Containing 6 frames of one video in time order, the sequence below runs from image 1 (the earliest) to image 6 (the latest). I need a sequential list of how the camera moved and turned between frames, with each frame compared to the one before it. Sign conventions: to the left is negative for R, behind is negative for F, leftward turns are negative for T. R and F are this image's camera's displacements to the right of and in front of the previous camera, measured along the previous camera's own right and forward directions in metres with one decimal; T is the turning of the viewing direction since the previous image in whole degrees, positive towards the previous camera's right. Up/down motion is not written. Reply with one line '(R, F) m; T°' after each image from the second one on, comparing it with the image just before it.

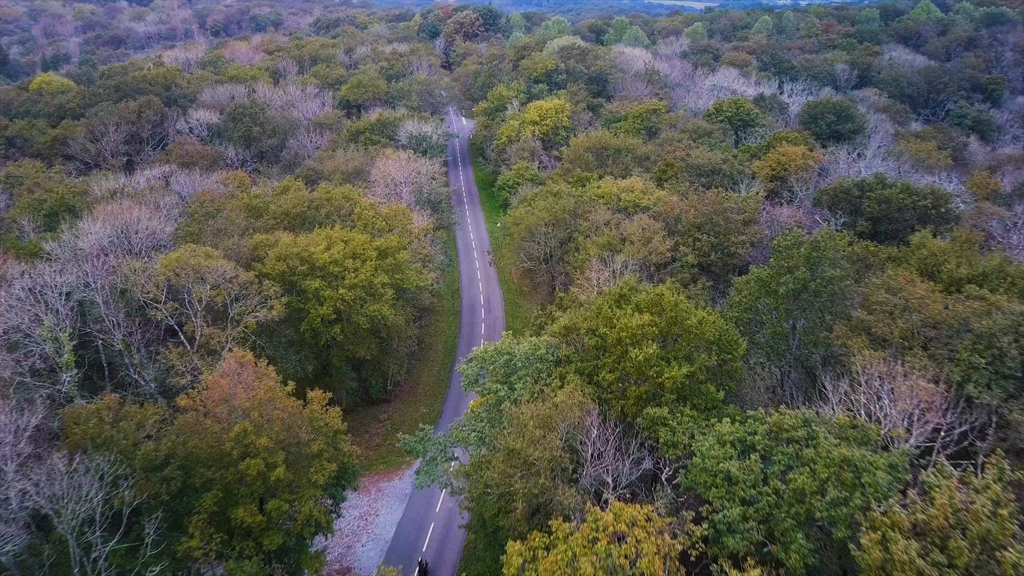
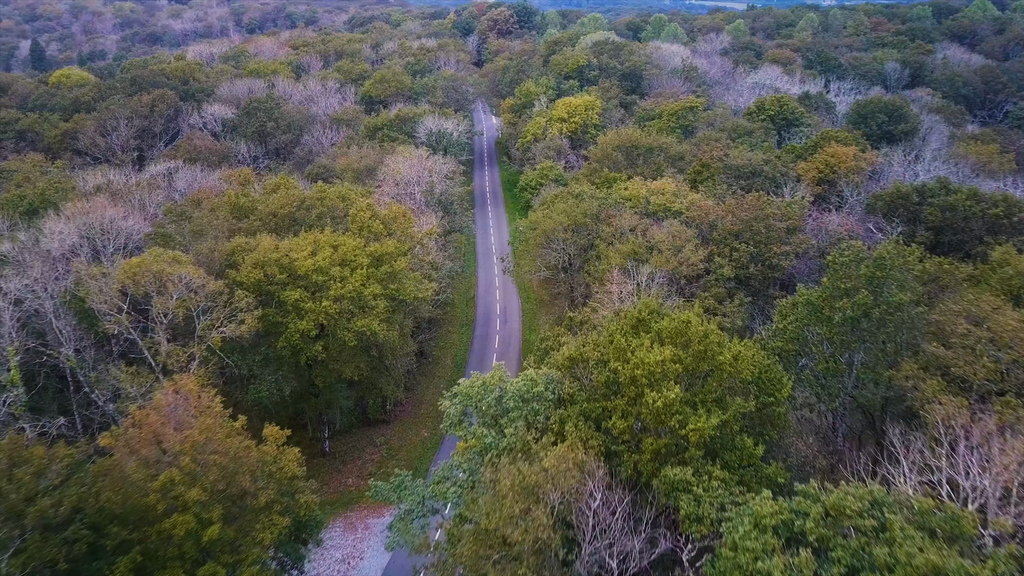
(+1.0, +4.0) m; -3°
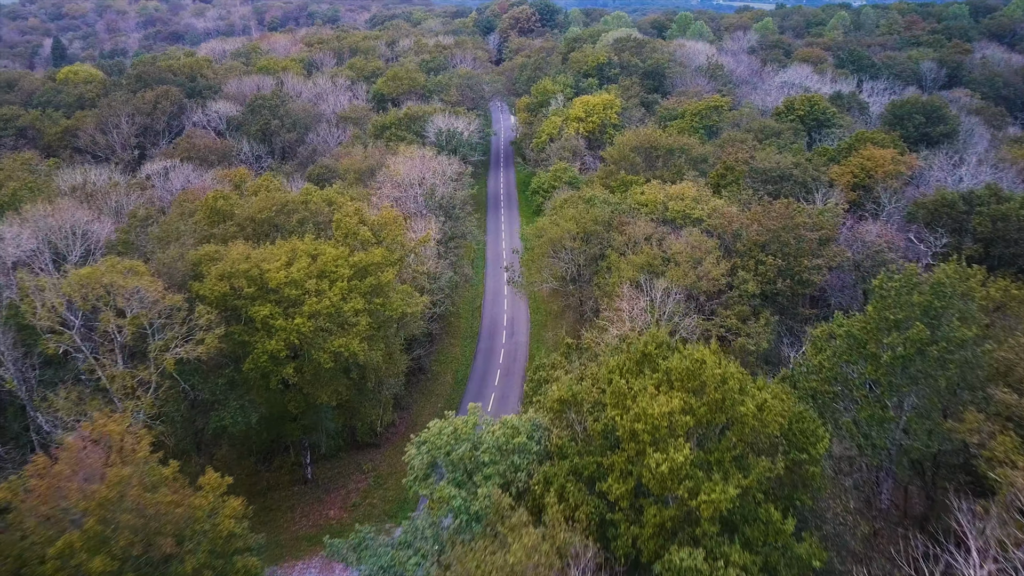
(+0.9, +3.1) m; -2°
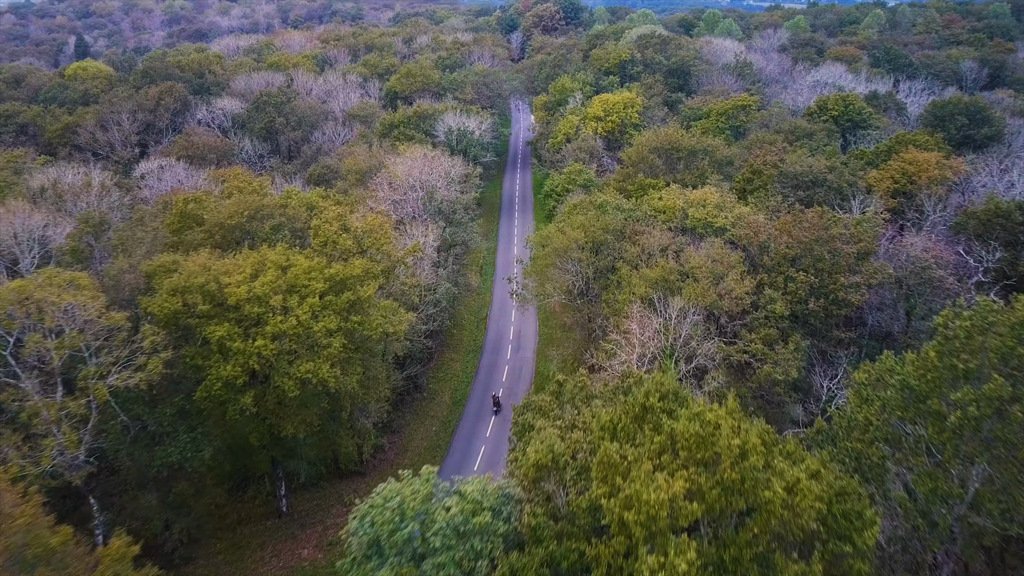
(+0.9, +3.2) m; -2°
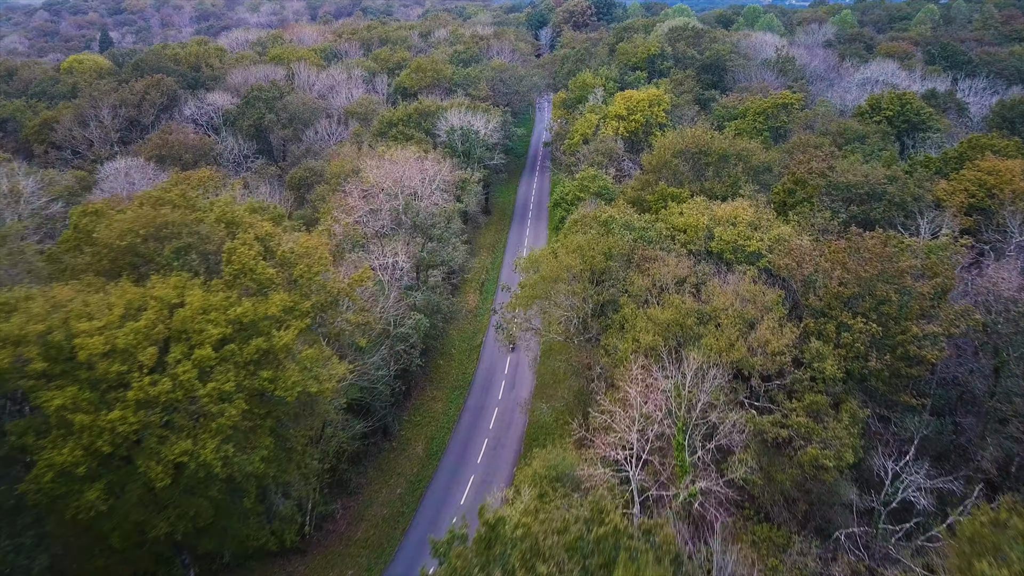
(+1.7, +6.1) m; -2°
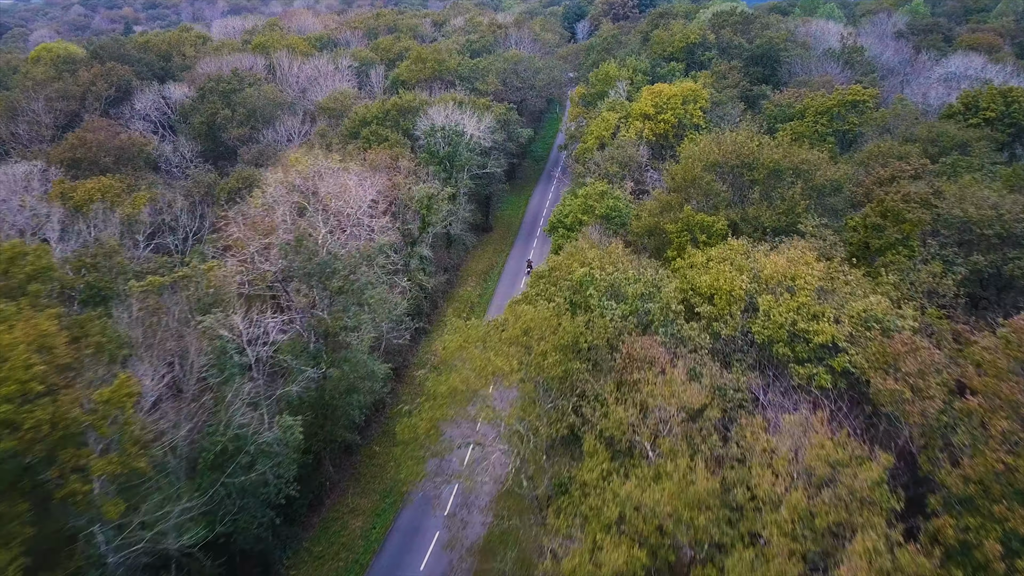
(+2.6, +10.1) m; -3°
